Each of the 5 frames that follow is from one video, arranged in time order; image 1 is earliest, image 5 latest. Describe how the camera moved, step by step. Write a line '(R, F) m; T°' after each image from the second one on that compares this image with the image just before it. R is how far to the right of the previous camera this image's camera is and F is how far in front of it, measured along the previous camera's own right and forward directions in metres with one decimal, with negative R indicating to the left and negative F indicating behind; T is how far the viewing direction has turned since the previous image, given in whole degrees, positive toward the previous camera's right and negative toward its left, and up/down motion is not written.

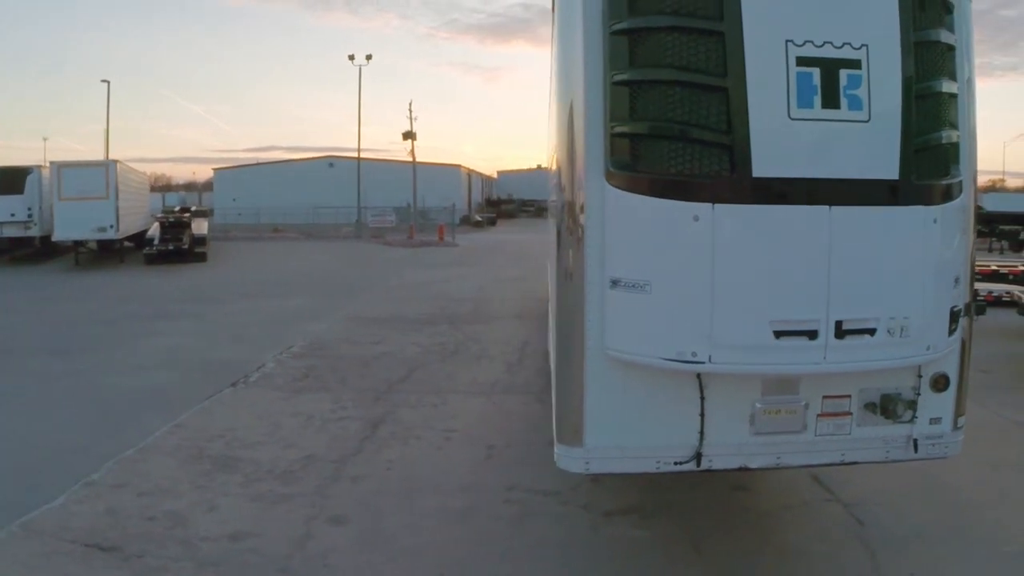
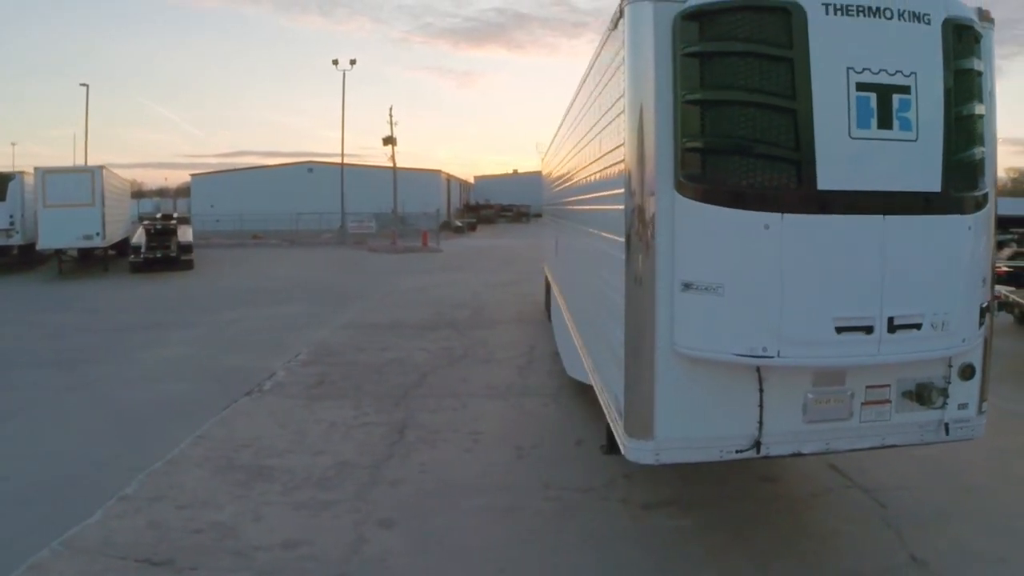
(-0.5, -0.2) m; +2°
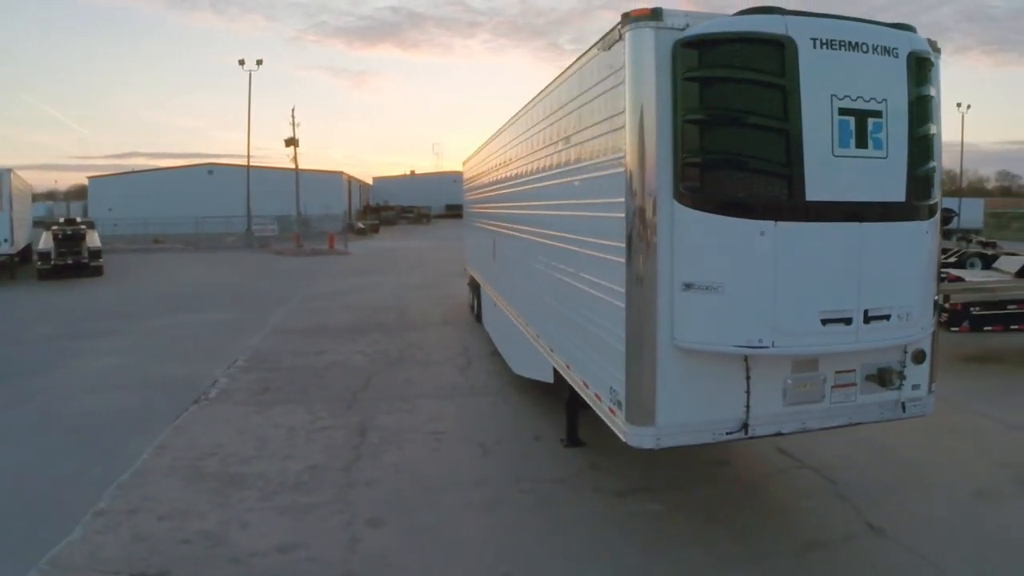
(-0.6, -0.2) m; +7°
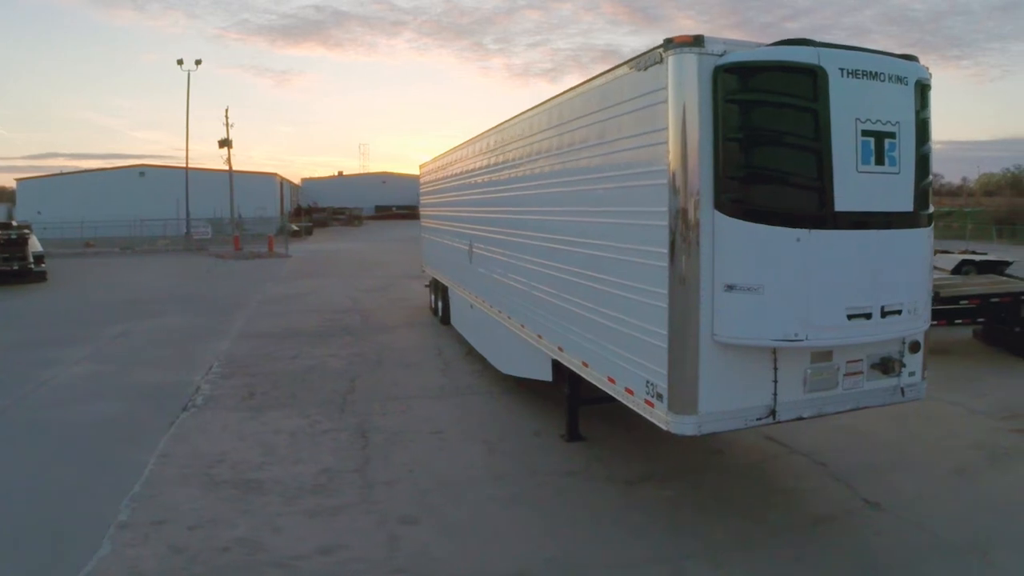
(-0.7, -0.3) m; +5°
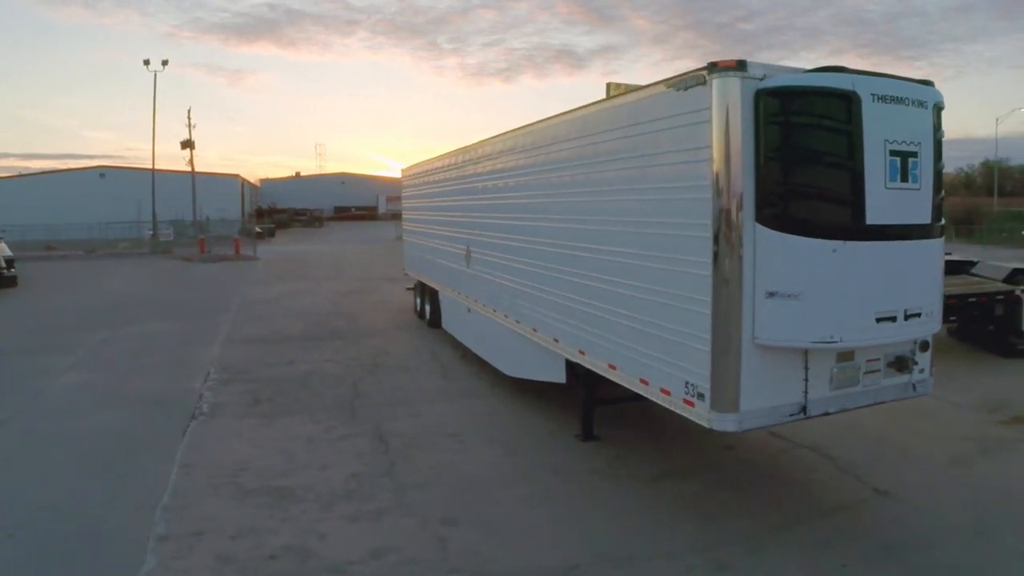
(-0.6, -0.2) m; +3°
